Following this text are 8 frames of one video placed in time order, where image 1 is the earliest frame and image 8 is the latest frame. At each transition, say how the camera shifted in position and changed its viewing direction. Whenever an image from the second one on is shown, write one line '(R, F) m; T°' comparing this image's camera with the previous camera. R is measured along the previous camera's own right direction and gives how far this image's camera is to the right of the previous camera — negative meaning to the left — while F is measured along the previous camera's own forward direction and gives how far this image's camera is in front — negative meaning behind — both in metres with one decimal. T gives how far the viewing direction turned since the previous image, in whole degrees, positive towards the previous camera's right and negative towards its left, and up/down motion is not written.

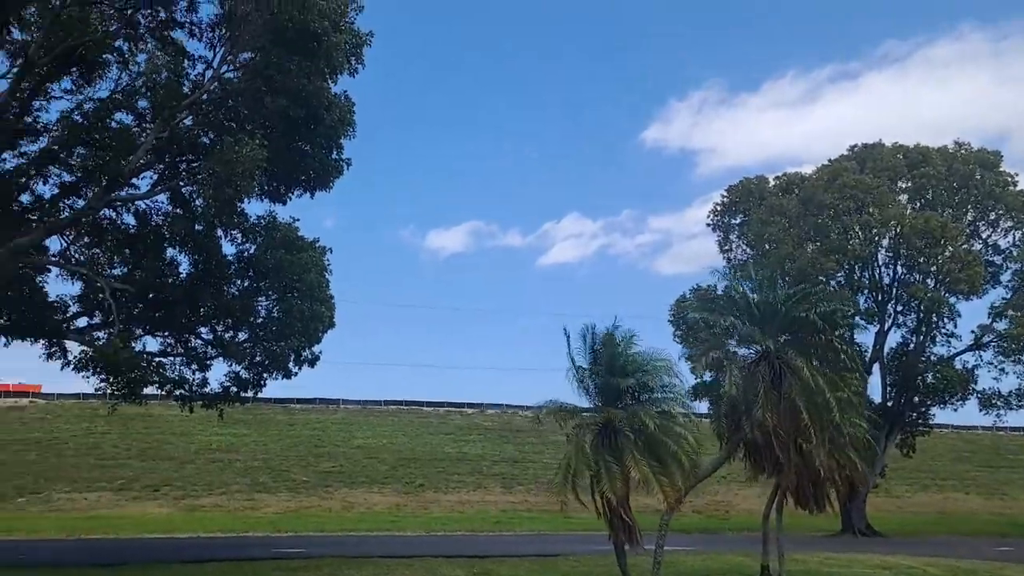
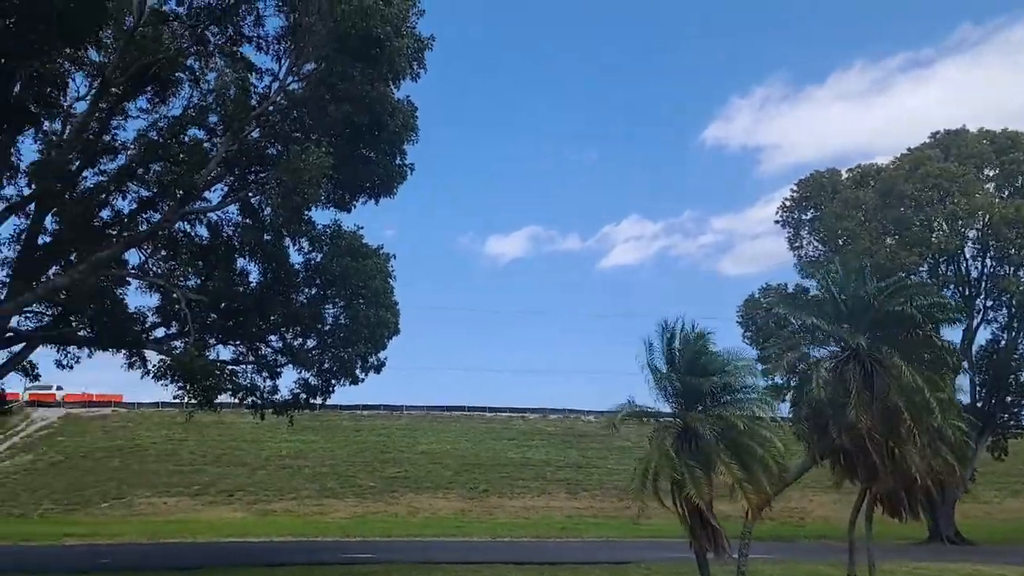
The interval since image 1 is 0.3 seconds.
(0.0, +0.1) m; -4°
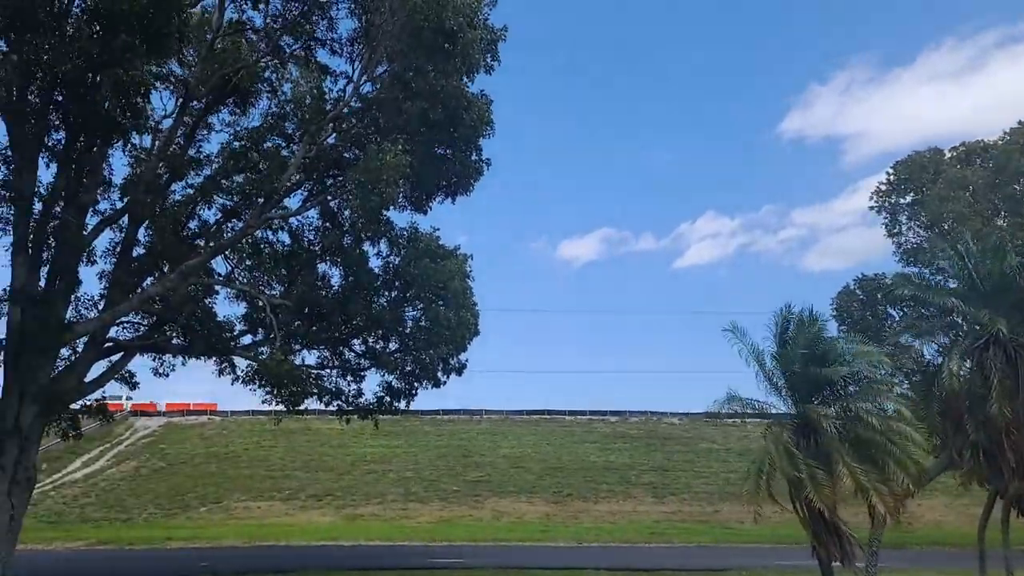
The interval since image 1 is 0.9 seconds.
(0.0, +0.2) m; -5°
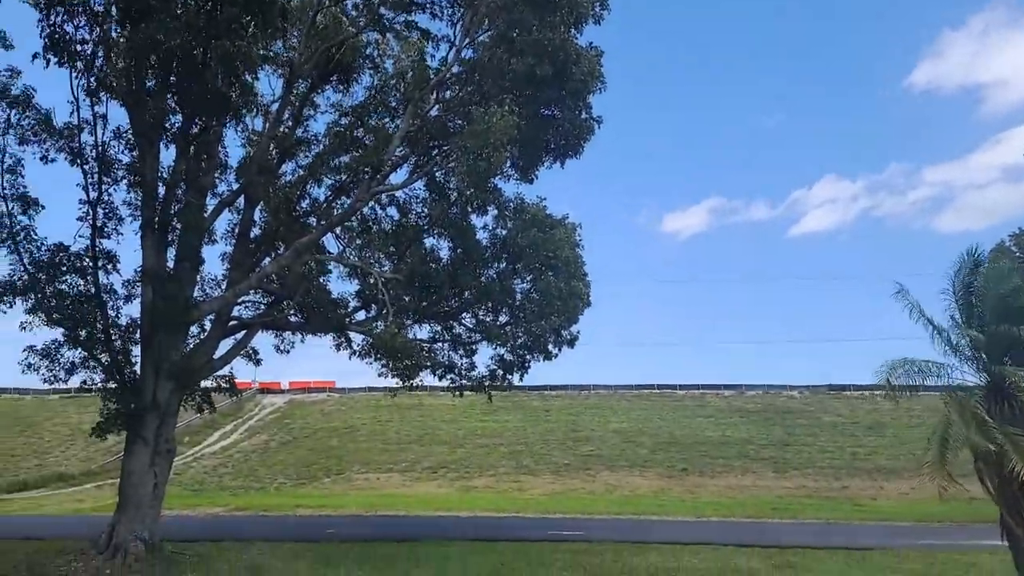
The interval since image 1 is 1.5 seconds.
(0.0, +0.2) m; -7°
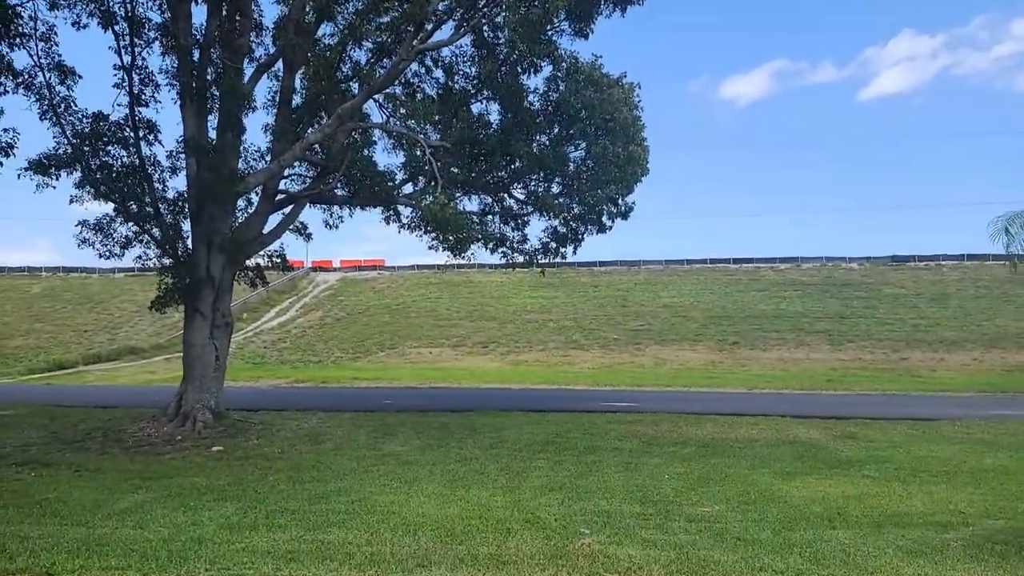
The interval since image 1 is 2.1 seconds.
(-0.1, +0.4) m; -3°
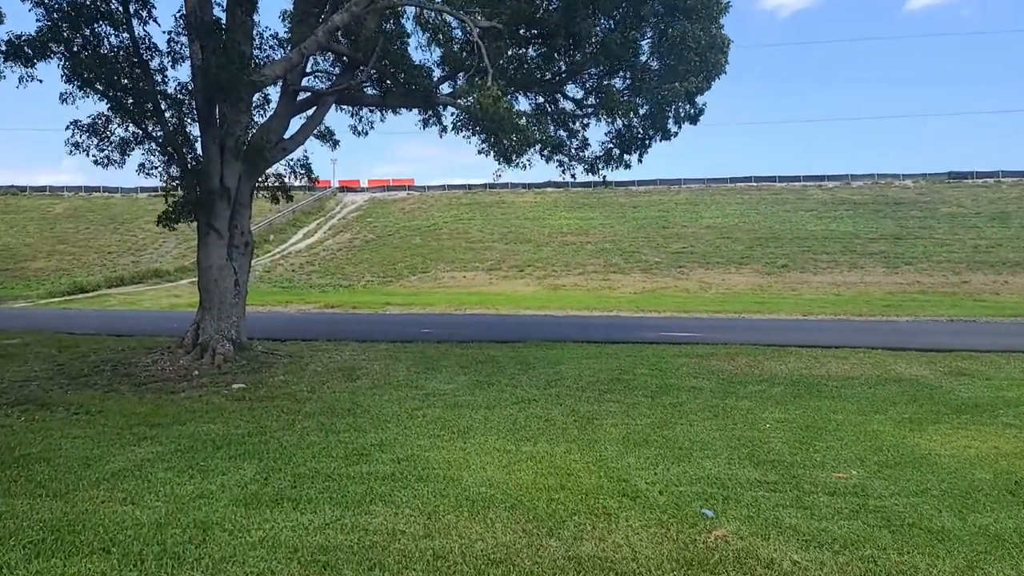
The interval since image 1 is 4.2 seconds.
(-0.5, +1.9) m; -2°
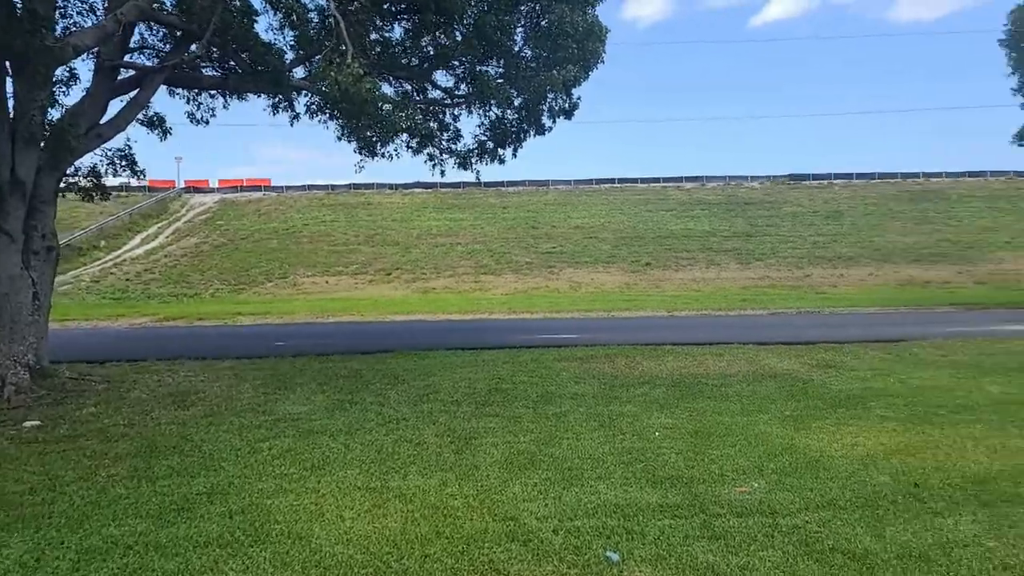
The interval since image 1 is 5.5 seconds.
(+0.1, +1.0) m; +8°
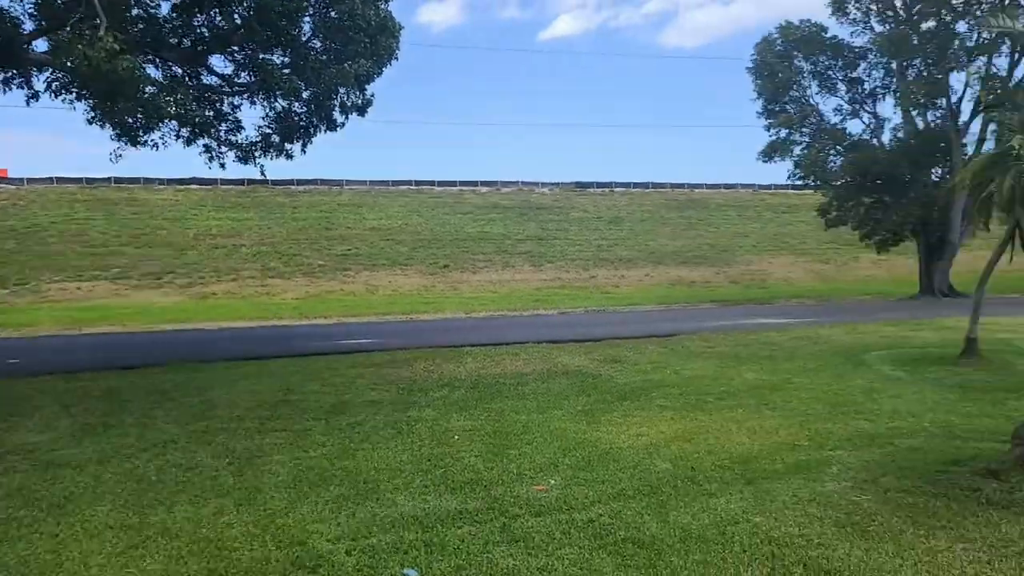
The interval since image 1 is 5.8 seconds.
(+0.1, +0.3) m; +13°
